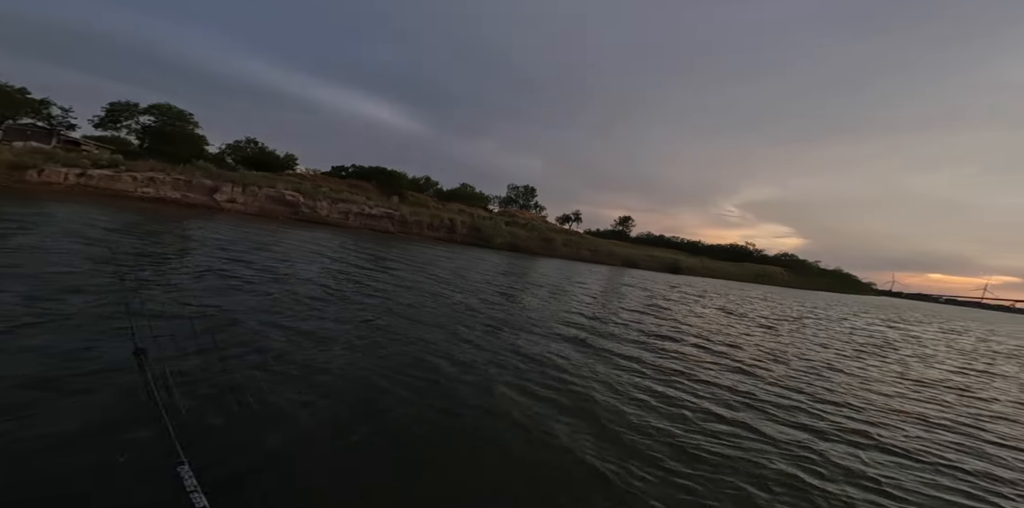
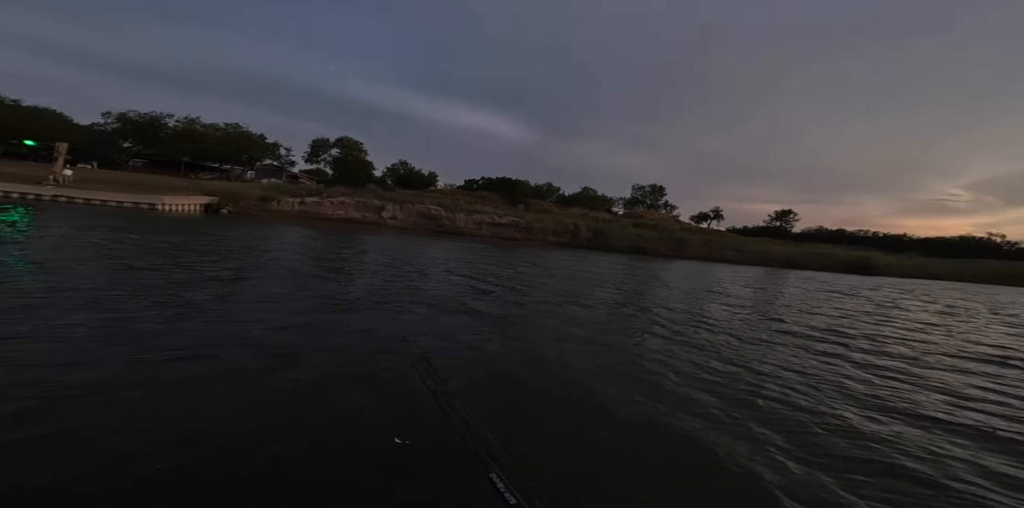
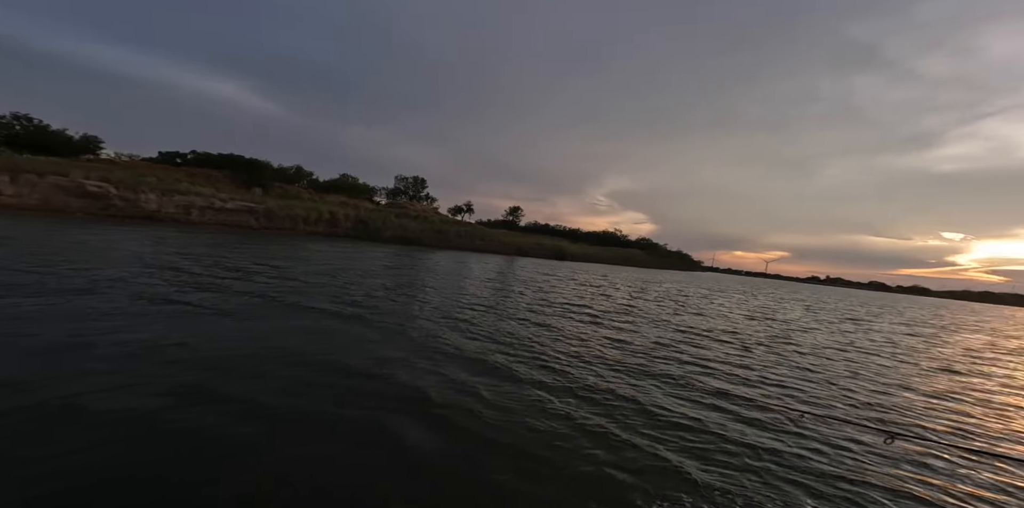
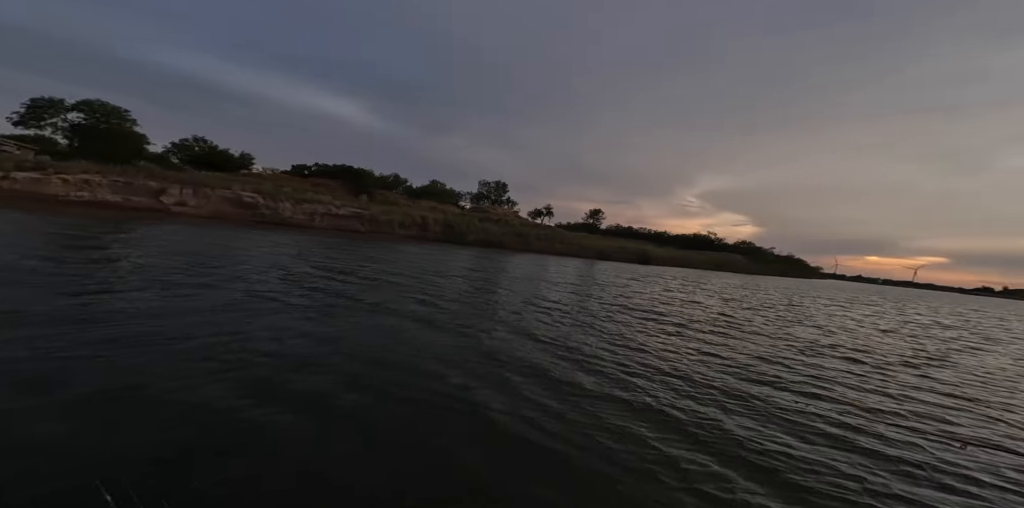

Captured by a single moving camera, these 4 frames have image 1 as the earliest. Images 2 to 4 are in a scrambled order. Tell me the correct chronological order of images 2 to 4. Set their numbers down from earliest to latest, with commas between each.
2, 4, 3
